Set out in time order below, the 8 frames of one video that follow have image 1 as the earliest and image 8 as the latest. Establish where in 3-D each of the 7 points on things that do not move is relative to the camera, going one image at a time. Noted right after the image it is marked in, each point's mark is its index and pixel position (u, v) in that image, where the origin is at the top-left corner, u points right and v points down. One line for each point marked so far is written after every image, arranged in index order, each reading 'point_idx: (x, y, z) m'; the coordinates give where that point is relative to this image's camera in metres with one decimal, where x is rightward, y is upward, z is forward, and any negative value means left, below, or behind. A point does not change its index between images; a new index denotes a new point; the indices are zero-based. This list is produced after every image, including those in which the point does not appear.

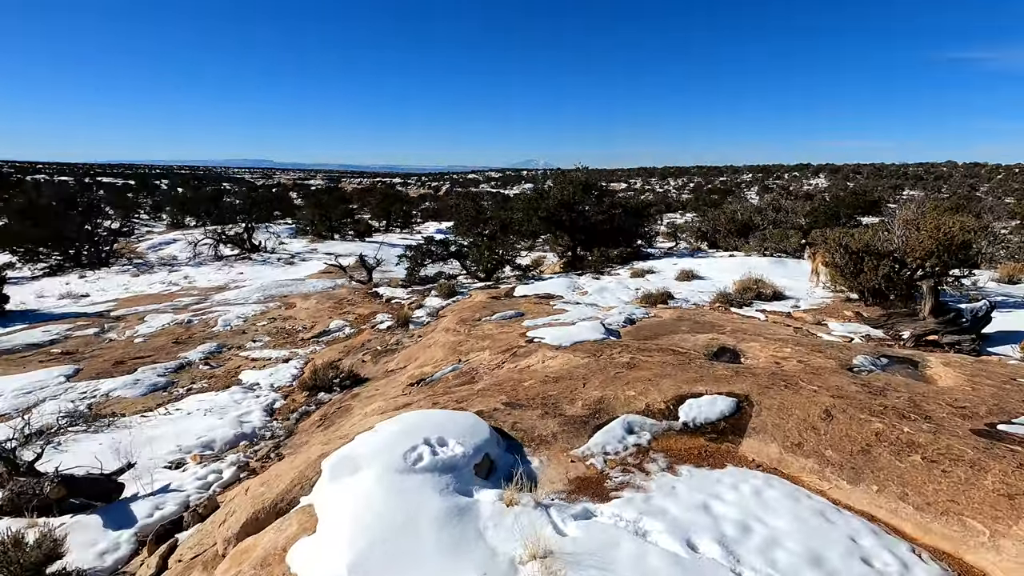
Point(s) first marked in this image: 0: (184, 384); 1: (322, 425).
0: (-4.4, -1.3, +7.1) m
1: (-1.8, -1.3, +5.0) m
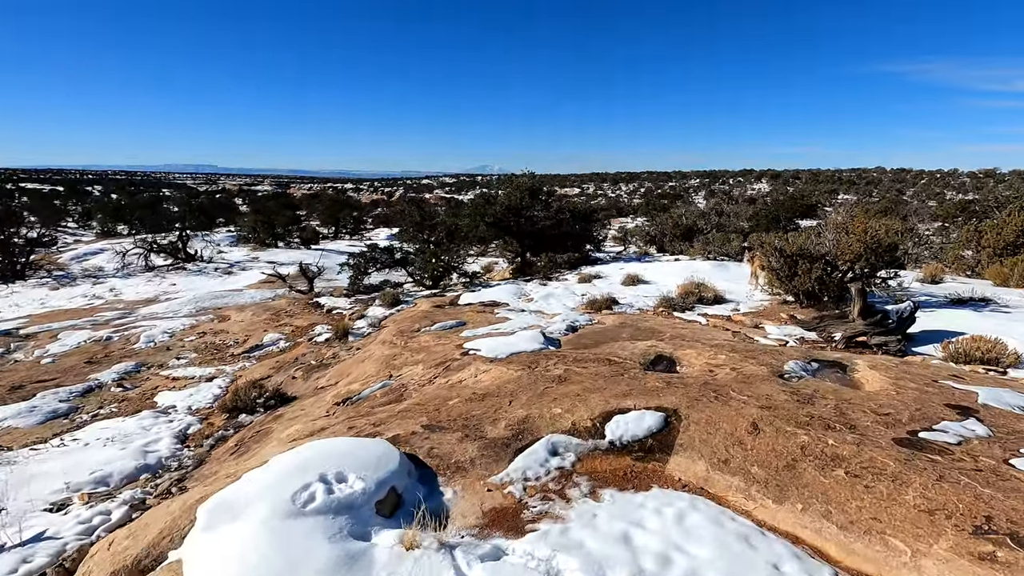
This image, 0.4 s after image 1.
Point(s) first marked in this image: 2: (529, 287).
0: (-5.1, -1.5, +6.5) m
1: (-2.4, -1.4, +4.6) m
2: (+0.4, 0.0, +12.3) m
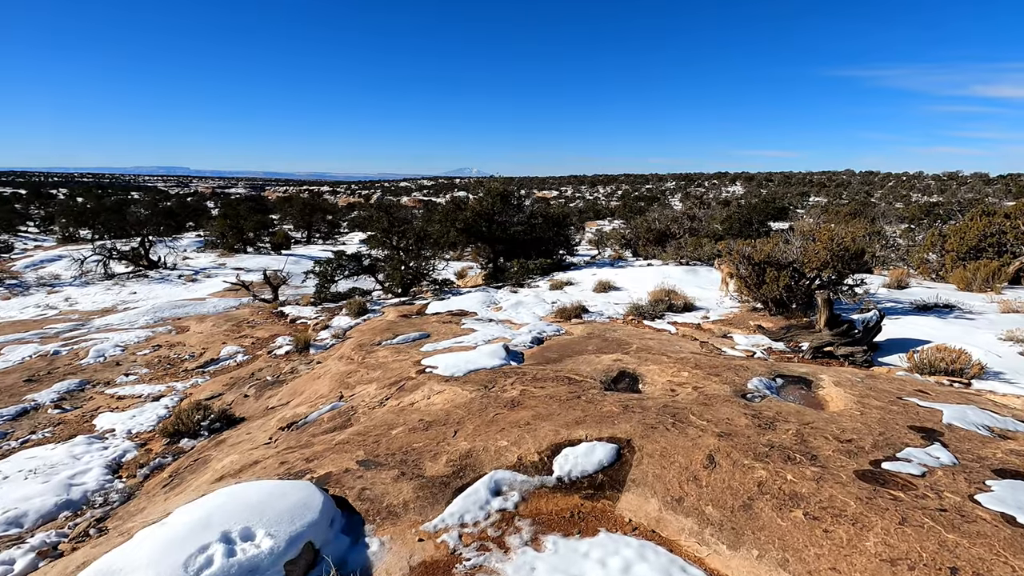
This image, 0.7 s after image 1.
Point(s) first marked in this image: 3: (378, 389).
0: (-5.5, -1.6, +6.0) m
1: (-2.8, -1.6, +4.3) m
2: (-0.3, -0.2, +12.0) m
3: (-1.3, -1.0, +5.2) m
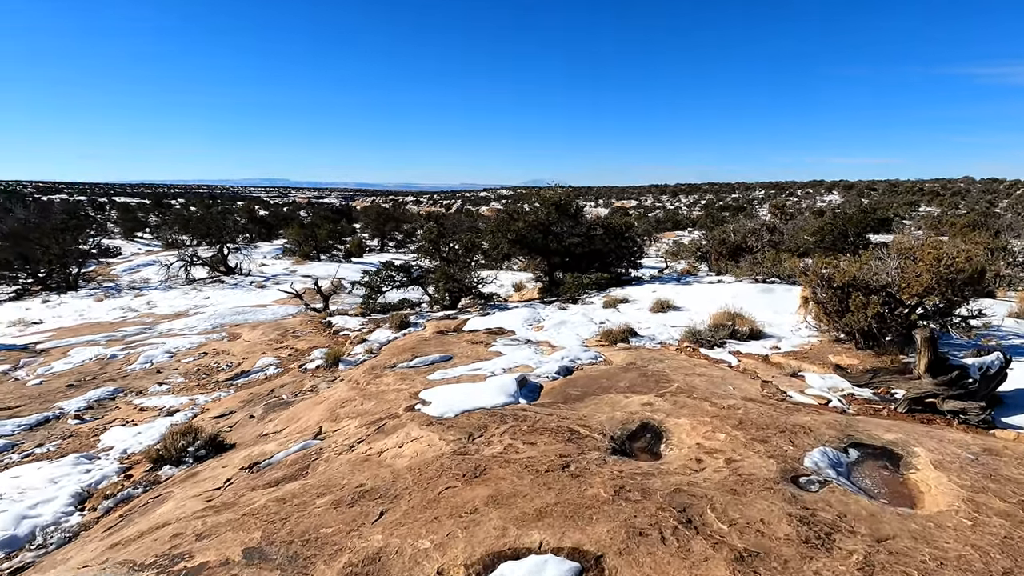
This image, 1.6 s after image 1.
0: (-5.4, -1.8, +5.9) m
1: (-2.9, -1.7, +3.8) m
2: (+0.7, -0.5, +11.2) m
3: (-1.3, -1.2, +4.5) m
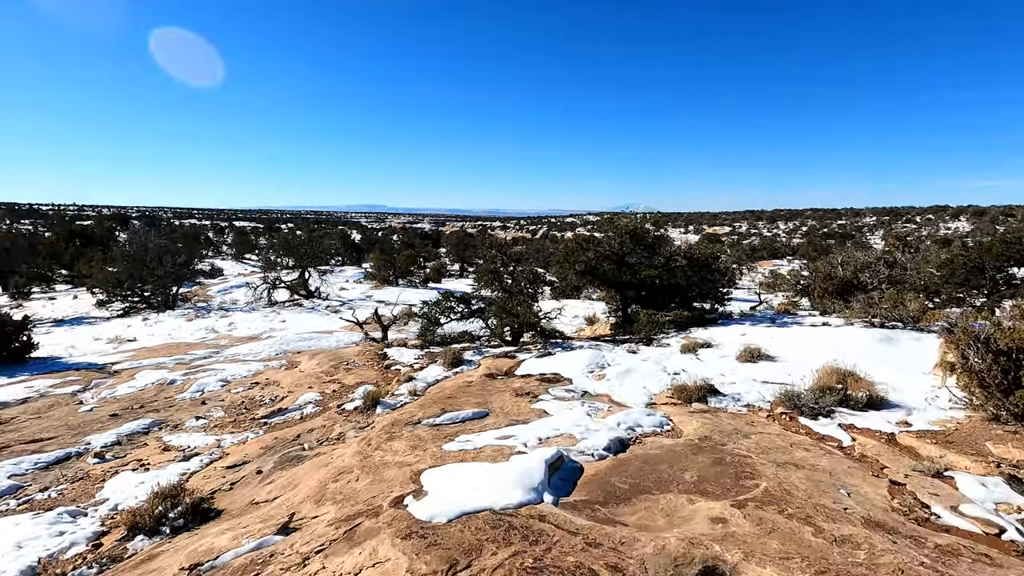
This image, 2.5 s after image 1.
0: (-5.0, -2.1, +5.6) m
1: (-2.9, -2.0, +3.1) m
2: (+1.8, -1.2, +9.8) m
3: (-1.2, -1.5, +3.5) m
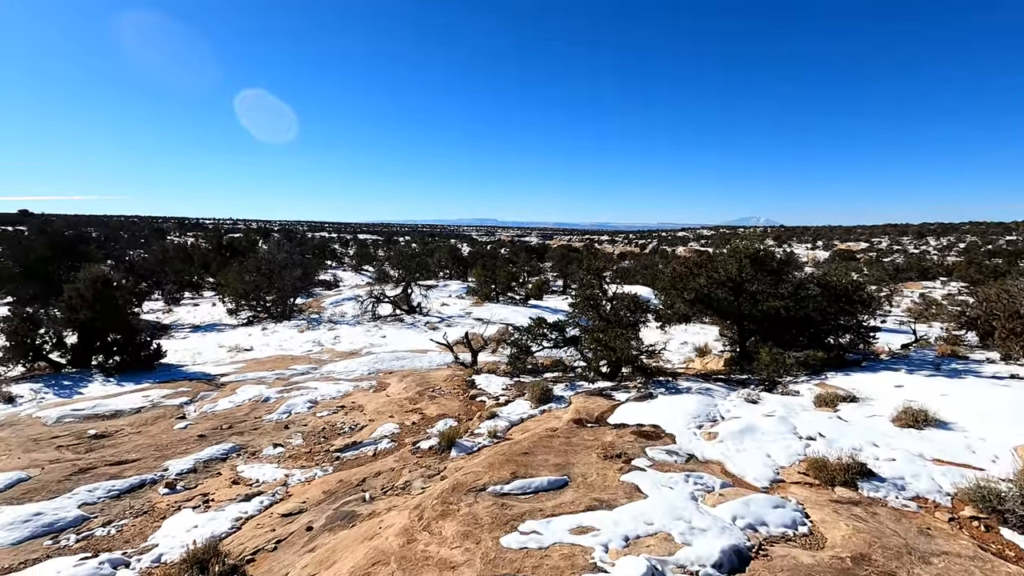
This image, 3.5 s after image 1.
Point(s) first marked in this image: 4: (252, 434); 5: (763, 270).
0: (-4.3, -2.4, +5.4) m
1: (-2.6, -2.3, +2.6) m
2: (+3.3, -1.8, +8.3) m
3: (-0.9, -1.9, +2.7) m
4: (-4.2, -2.4, +8.7) m
5: (+5.6, +0.4, +12.0) m
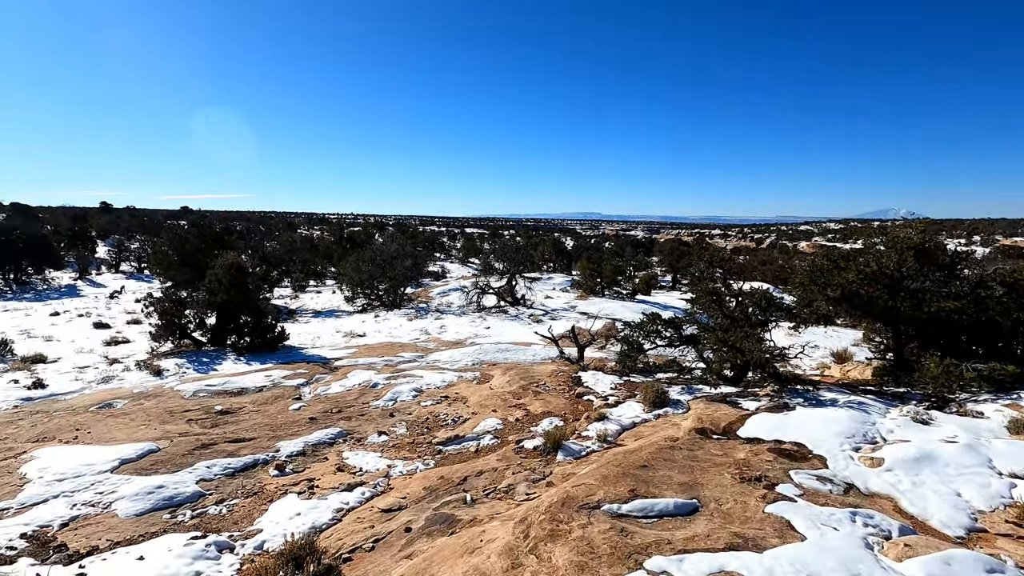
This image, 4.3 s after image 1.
0: (-3.2, -2.2, +5.5) m
1: (-2.1, -2.2, +2.4) m
2: (+4.8, -1.7, +6.9) m
3: (-0.3, -1.8, +2.2) m
4: (-2.5, -2.2, +8.8) m
5: (+7.9, +0.4, +10.0) m
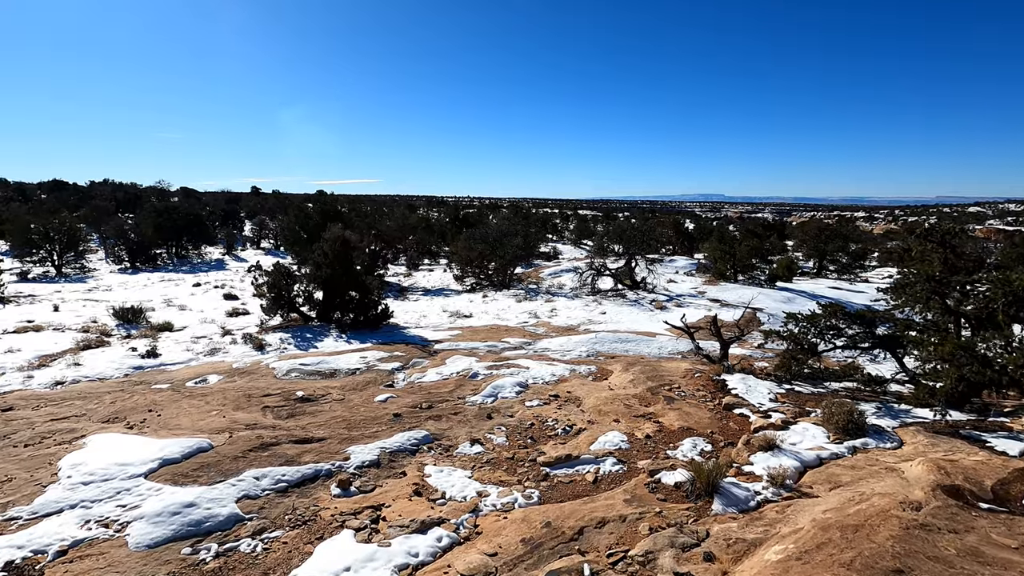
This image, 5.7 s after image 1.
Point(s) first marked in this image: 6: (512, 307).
0: (-2.1, -1.9, +4.2) m
1: (-1.7, -2.0, +1.0) m
2: (+6.0, -1.6, +3.9) m
3: (0.0, -1.7, +0.4) m
4: (-0.8, -1.8, +7.3) m
5: (+9.6, +0.5, +6.3) m
6: (0.0, -0.7, +19.6) m
